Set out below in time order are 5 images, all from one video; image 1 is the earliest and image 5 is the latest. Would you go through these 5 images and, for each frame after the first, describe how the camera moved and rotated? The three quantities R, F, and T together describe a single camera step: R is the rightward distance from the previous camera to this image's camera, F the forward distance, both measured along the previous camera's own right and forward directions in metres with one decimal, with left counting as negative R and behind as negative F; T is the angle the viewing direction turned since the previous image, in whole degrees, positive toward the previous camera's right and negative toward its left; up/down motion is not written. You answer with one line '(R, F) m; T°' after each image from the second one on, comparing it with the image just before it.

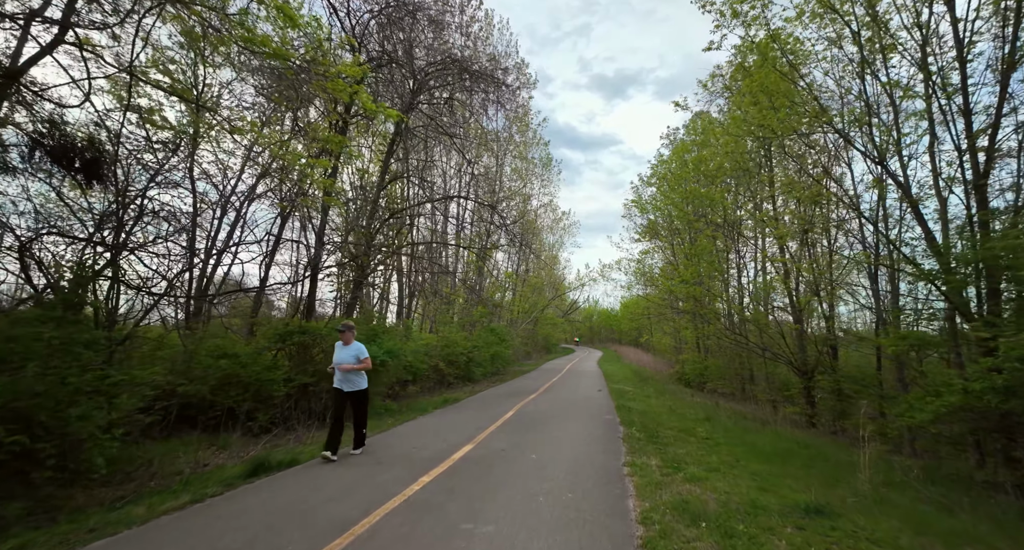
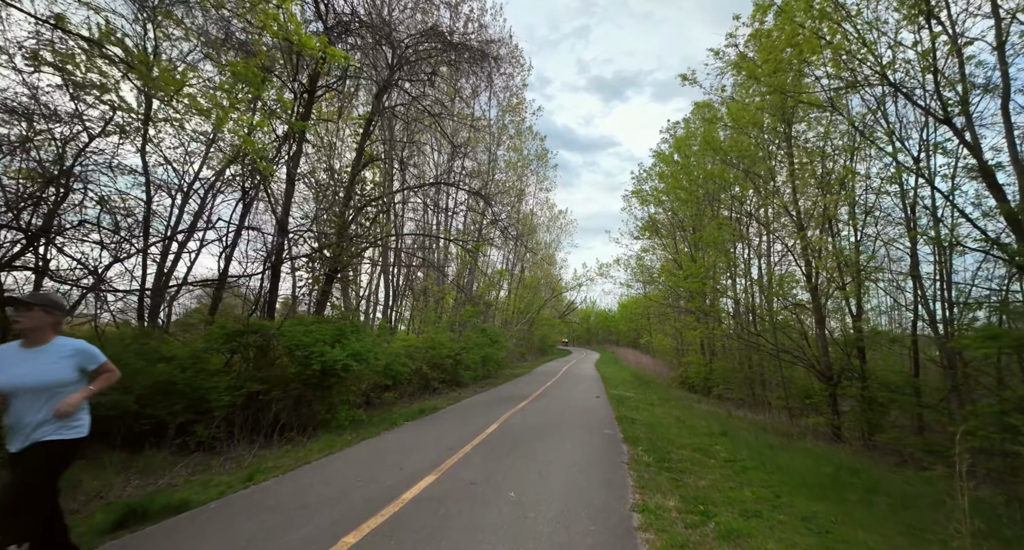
(+0.2, +1.4) m; 0°
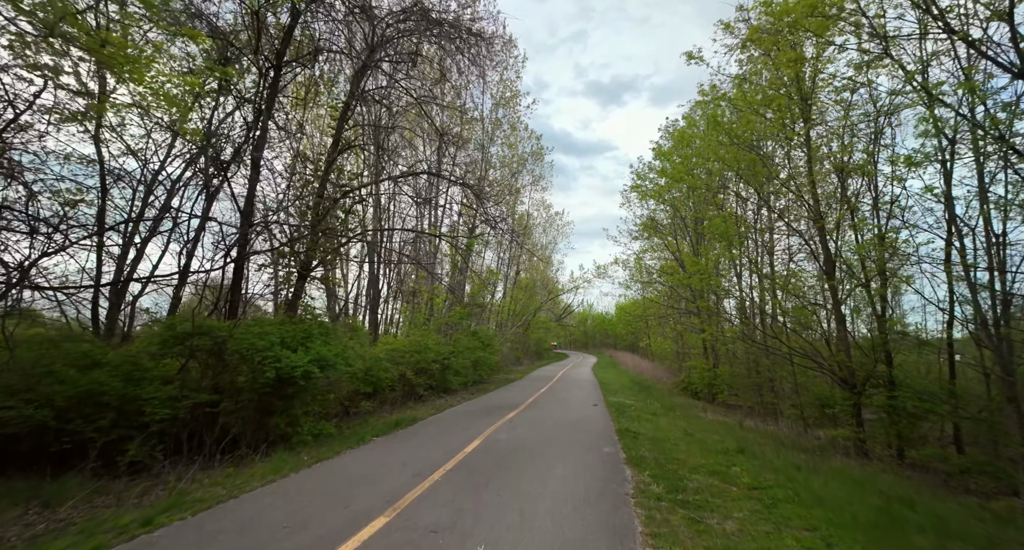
(+0.2, +1.1) m; 0°
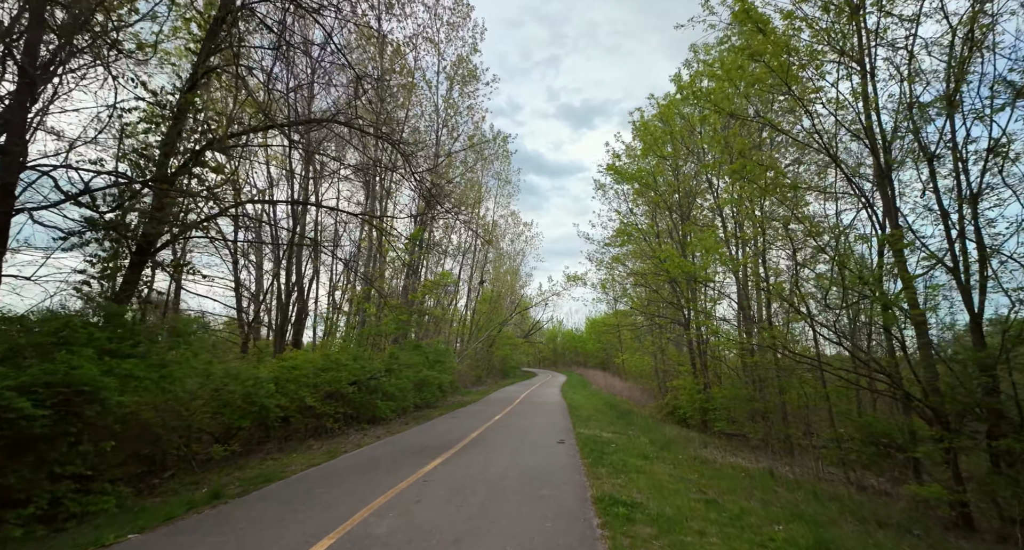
(+0.7, +3.5) m; +4°
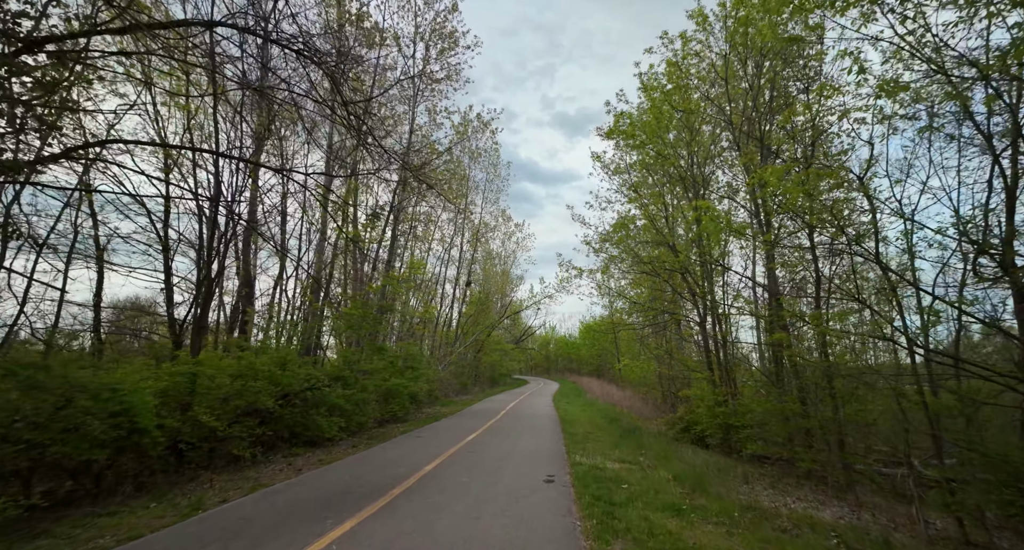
(+0.4, +2.8) m; +1°
